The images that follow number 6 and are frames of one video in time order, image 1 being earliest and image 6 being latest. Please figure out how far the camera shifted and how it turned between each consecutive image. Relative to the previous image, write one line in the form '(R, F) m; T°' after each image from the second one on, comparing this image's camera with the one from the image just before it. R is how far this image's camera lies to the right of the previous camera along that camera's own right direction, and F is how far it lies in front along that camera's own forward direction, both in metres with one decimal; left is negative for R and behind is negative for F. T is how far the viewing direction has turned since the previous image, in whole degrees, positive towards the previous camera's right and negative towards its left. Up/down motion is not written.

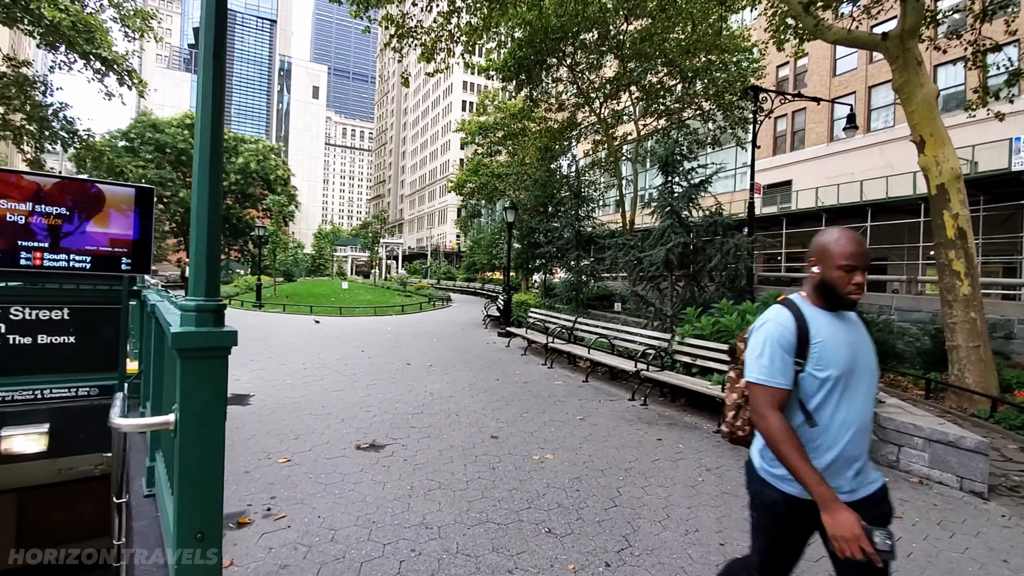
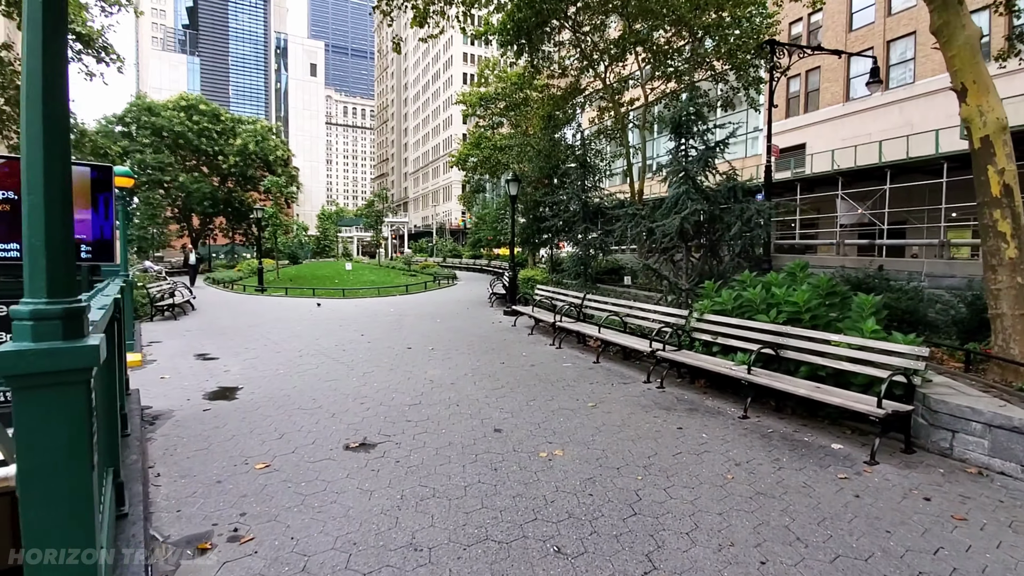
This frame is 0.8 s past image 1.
(+0.1, +0.5) m; -1°
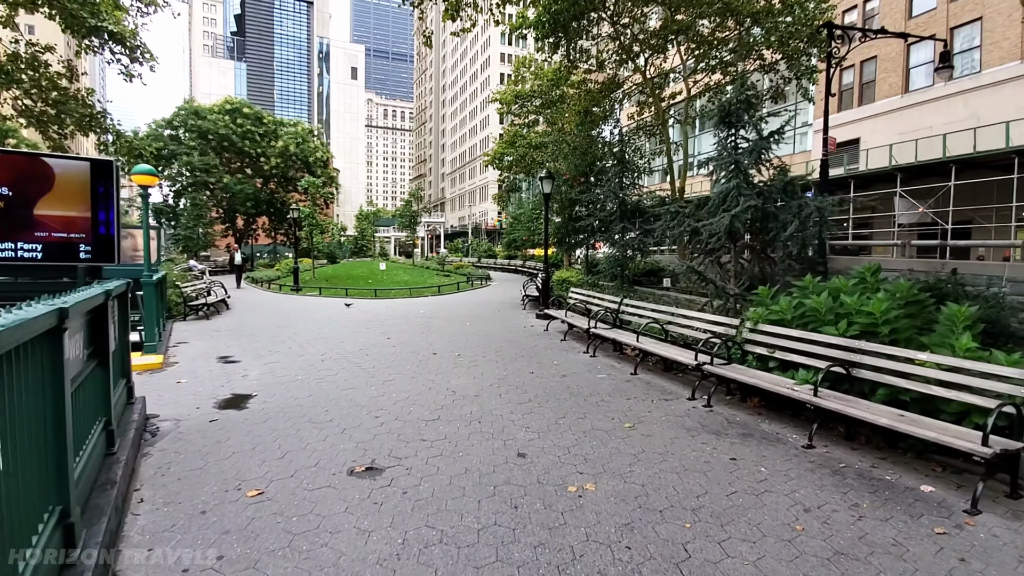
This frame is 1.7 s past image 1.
(+0.1, +0.5) m; -4°
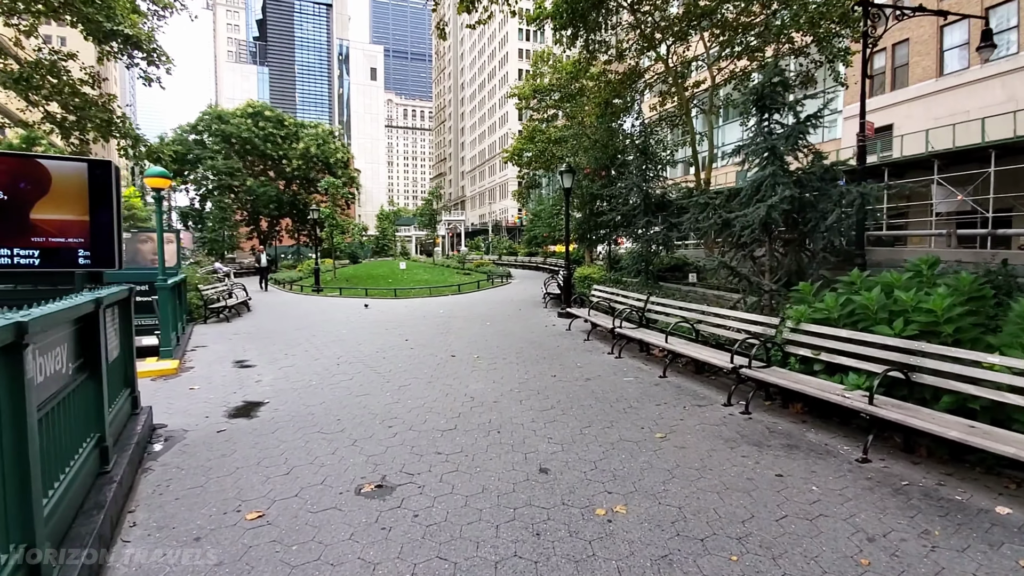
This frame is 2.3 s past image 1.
(0.0, +0.3) m; -2°
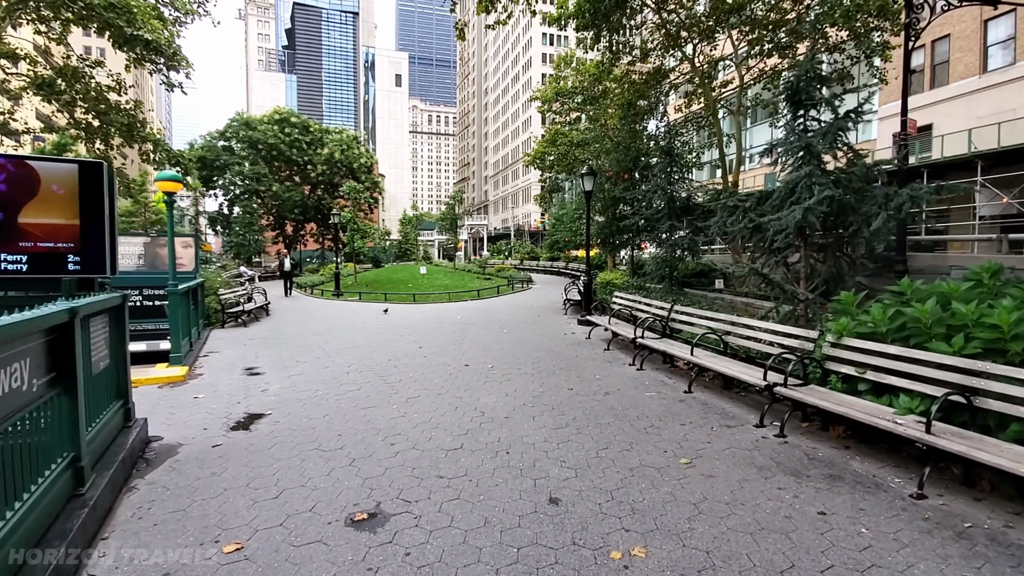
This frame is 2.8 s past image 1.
(+0.1, +0.3) m; -3°
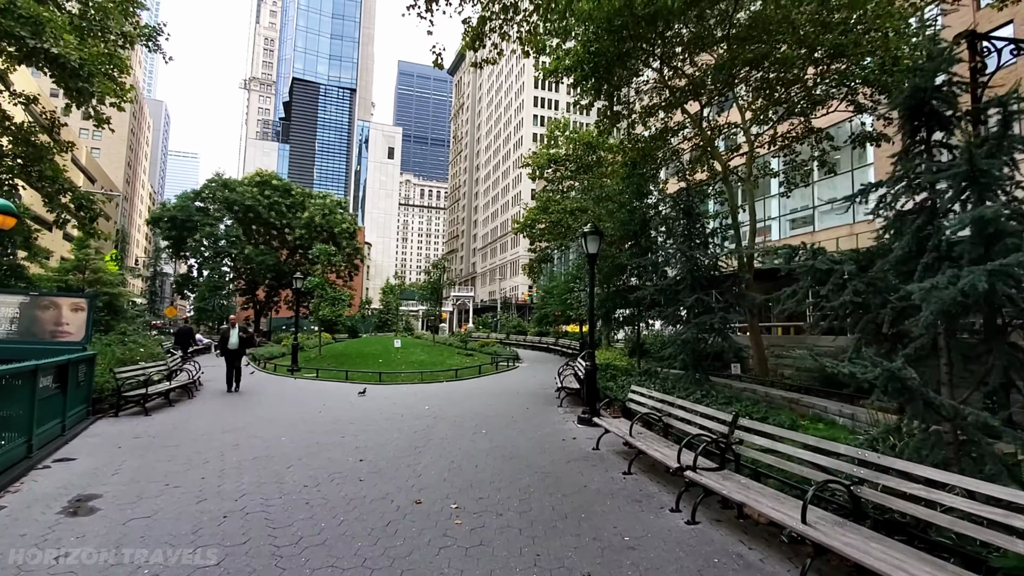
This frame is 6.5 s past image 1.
(0.0, +2.4) m; +1°
